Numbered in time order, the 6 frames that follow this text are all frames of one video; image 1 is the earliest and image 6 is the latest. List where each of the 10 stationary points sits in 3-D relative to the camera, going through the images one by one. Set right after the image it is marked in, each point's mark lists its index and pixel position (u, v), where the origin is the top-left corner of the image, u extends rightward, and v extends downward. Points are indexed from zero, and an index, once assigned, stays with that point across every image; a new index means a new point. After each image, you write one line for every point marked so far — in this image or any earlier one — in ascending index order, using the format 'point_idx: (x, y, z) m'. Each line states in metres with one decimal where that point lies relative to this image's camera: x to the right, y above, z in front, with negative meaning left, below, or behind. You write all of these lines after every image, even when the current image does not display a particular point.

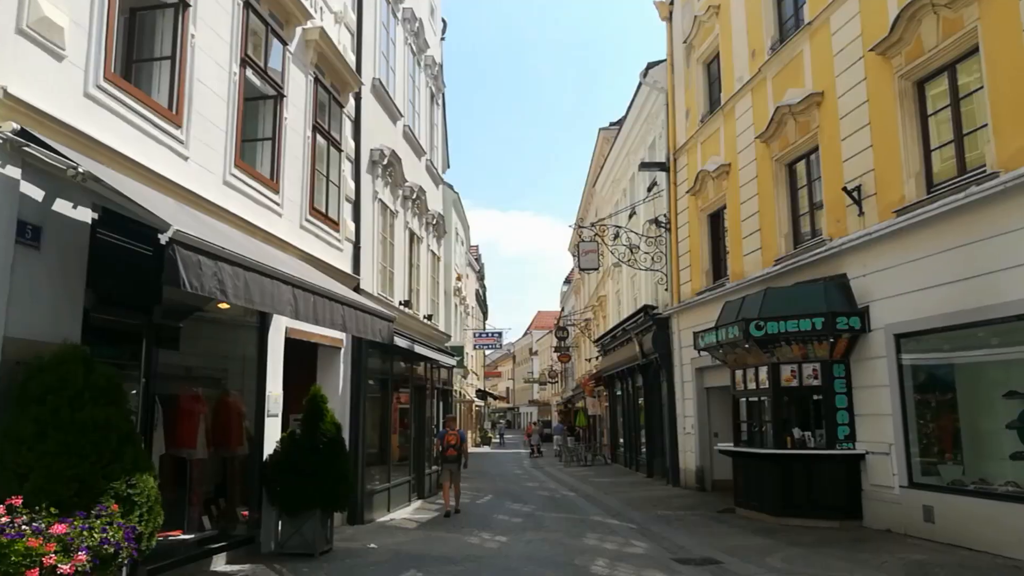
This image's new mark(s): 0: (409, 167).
0: (-2.0, +2.4, +15.4) m
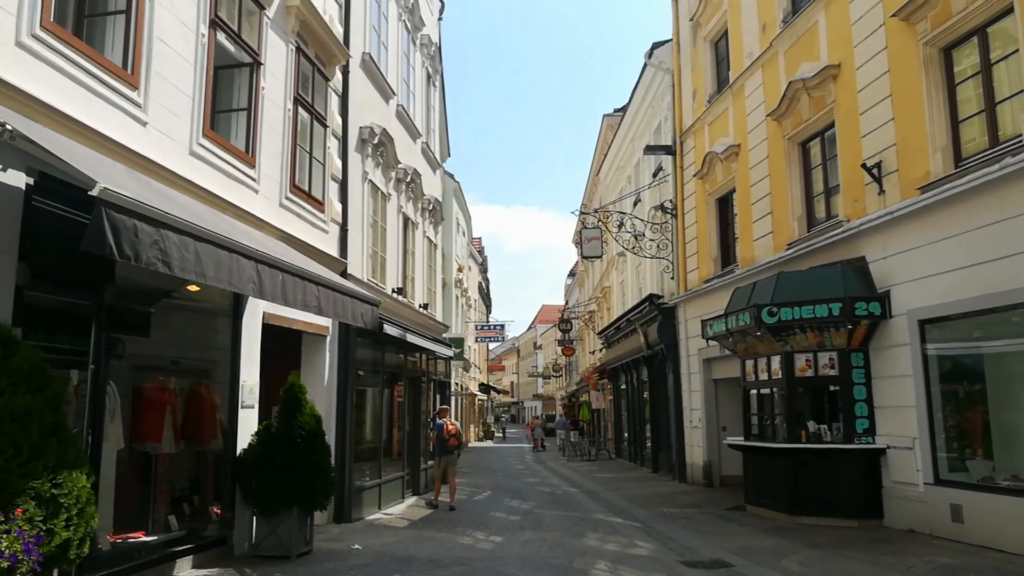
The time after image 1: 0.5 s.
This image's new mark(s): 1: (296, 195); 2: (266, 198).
0: (-2.0, +2.6, +14.7) m
1: (-2.6, +1.2, +9.7) m
2: (-2.7, +1.0, +8.9) m
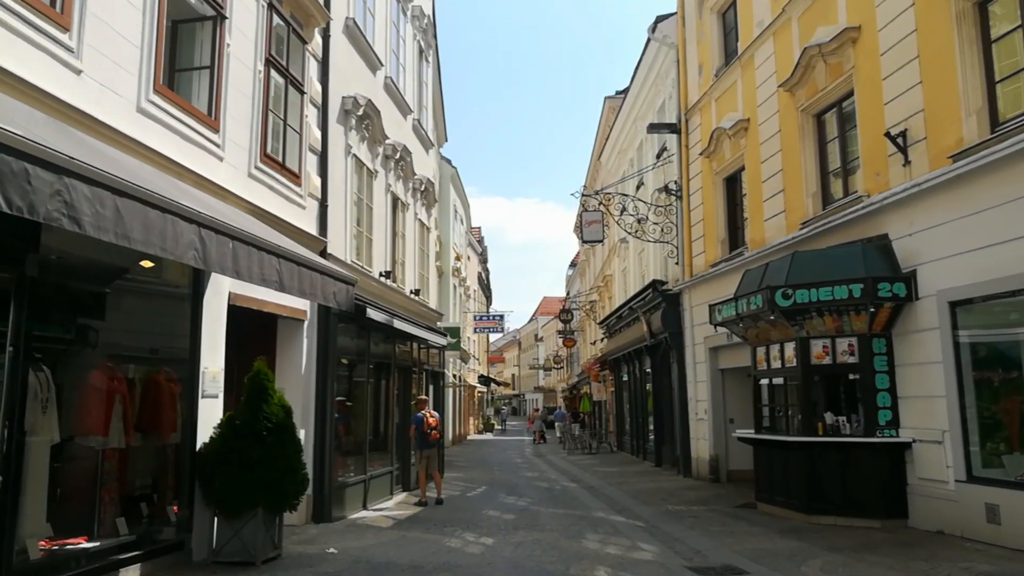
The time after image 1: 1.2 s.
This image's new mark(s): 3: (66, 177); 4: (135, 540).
0: (-2.1, +2.9, +13.9) m
1: (-2.7, +1.4, +8.9) m
2: (-2.8, +1.2, +8.1) m
3: (-2.2, +0.5, +3.9) m
4: (-3.2, -2.1, +6.7) m
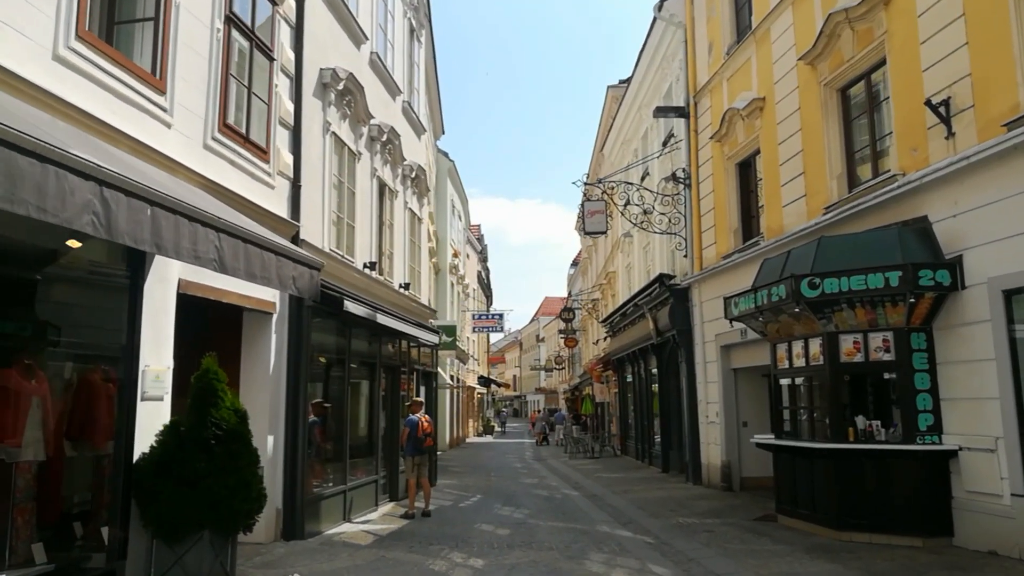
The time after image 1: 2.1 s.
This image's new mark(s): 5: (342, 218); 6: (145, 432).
0: (-2.2, +3.0, +12.9) m
1: (-2.8, +1.5, +7.8) m
2: (-2.9, +1.3, +7.0) m
3: (-2.2, +0.7, +2.9) m
4: (-3.3, -2.0, +5.7) m
5: (-2.3, +1.0, +10.9) m
6: (-3.0, -1.2, +6.5) m
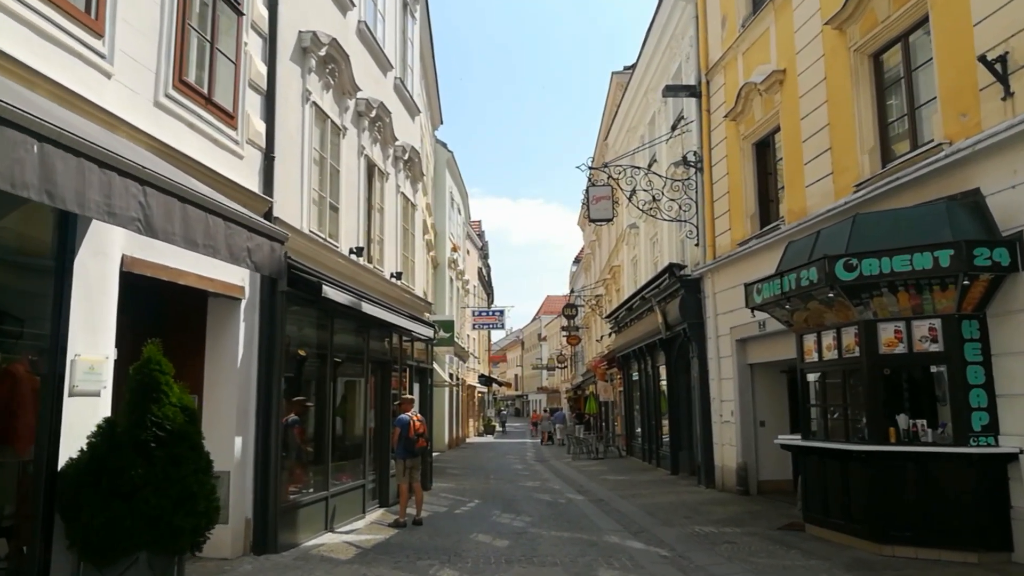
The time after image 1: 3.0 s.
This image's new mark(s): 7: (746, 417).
0: (-2.2, +3.1, +11.9) m
1: (-2.8, +1.7, +6.9) m
2: (-2.9, +1.5, +6.1) m
3: (-2.3, +0.8, +1.9) m
4: (-3.3, -1.8, +4.7) m
5: (-2.3, +1.1, +9.9) m
6: (-3.0, -1.0, +5.6) m
7: (+3.8, -2.1, +12.9) m
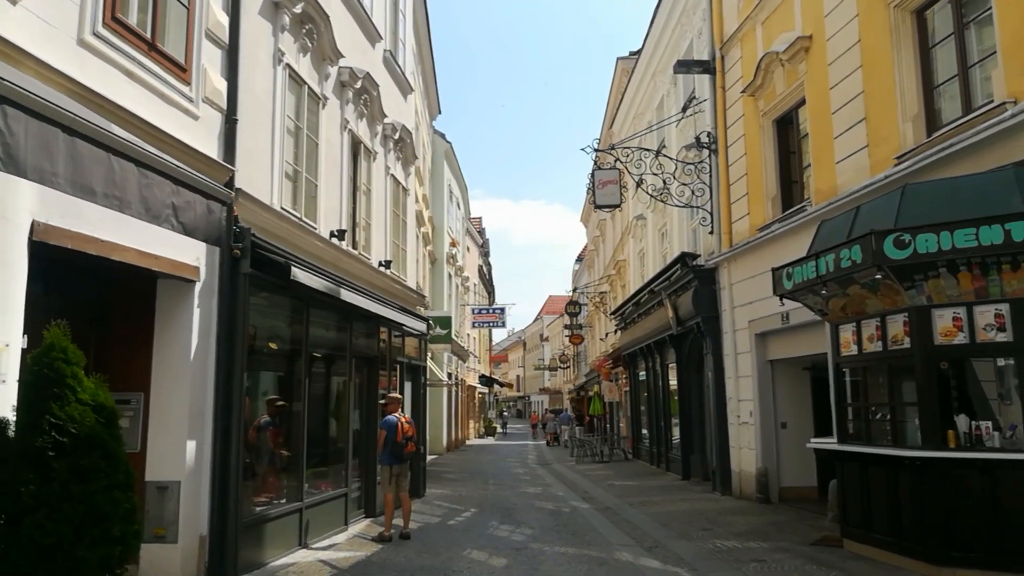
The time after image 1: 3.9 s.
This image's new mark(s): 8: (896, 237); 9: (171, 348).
0: (-2.2, +3.3, +10.8) m
1: (-2.8, +1.8, +5.8) m
2: (-2.9, +1.7, +5.0) m
3: (-2.3, +1.0, +0.8) m
4: (-3.3, -1.7, +3.7) m
5: (-2.3, +1.3, +8.8) m
6: (-3.0, -0.8, +4.5) m
7: (+3.8, -1.9, +11.8) m
8: (+3.2, +0.4, +6.8) m
9: (-2.8, -0.5, +6.5) m
